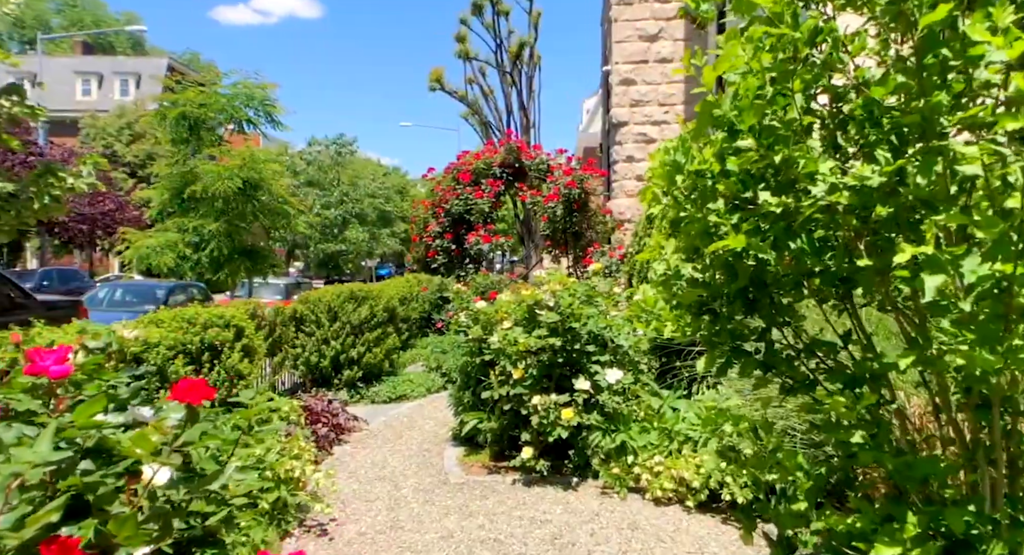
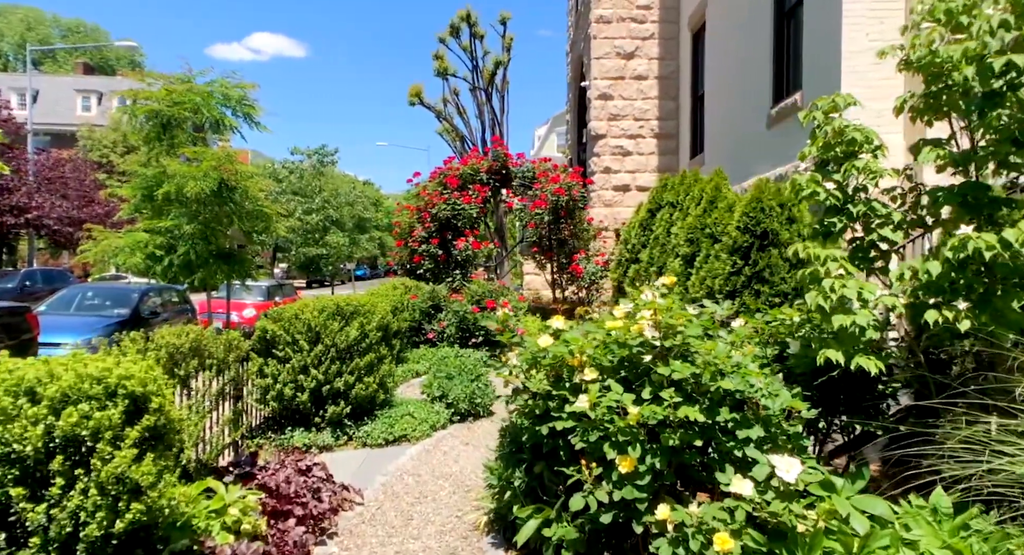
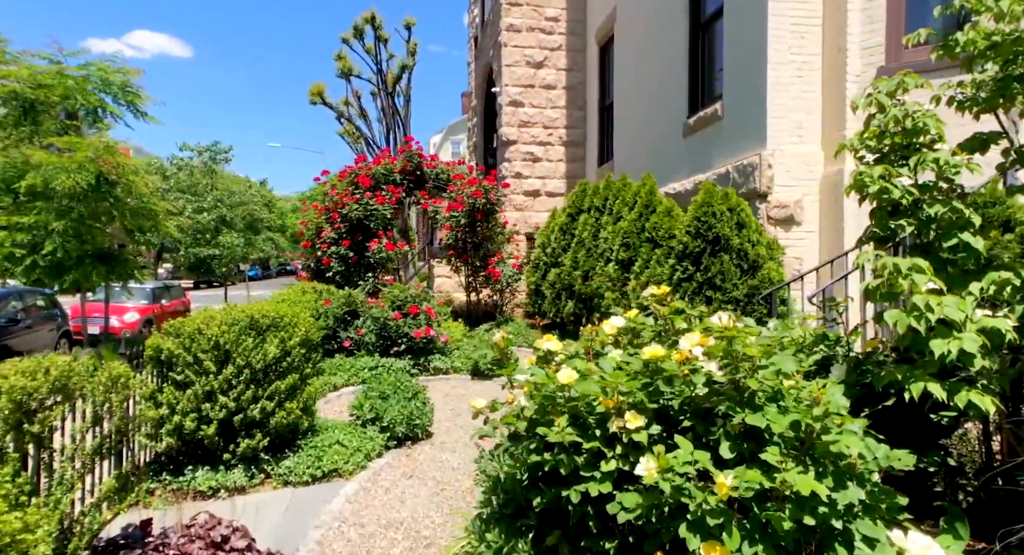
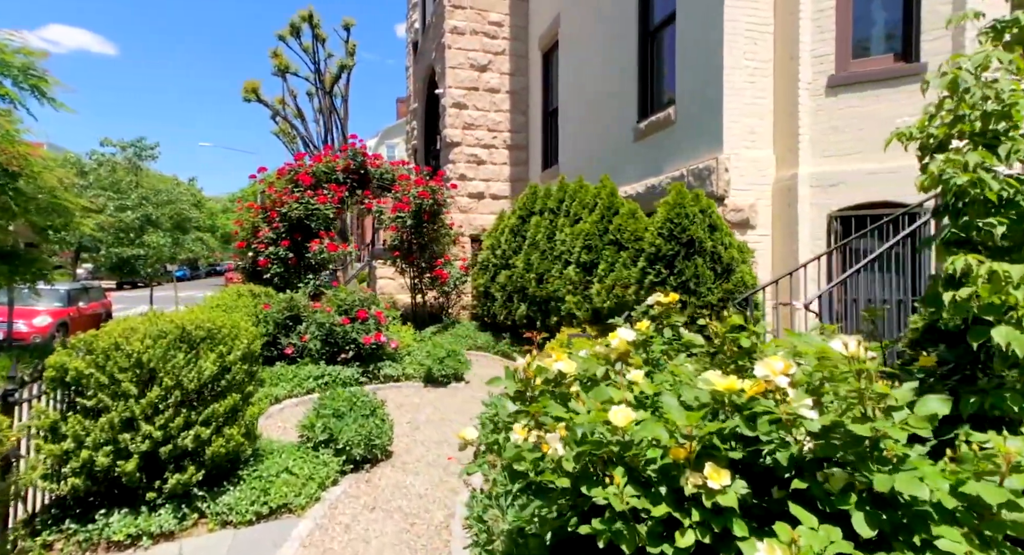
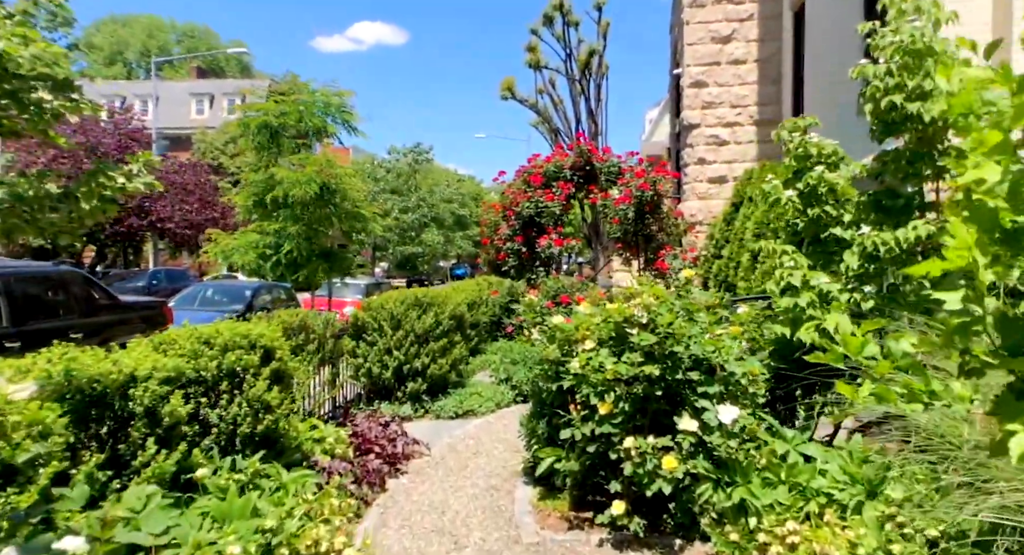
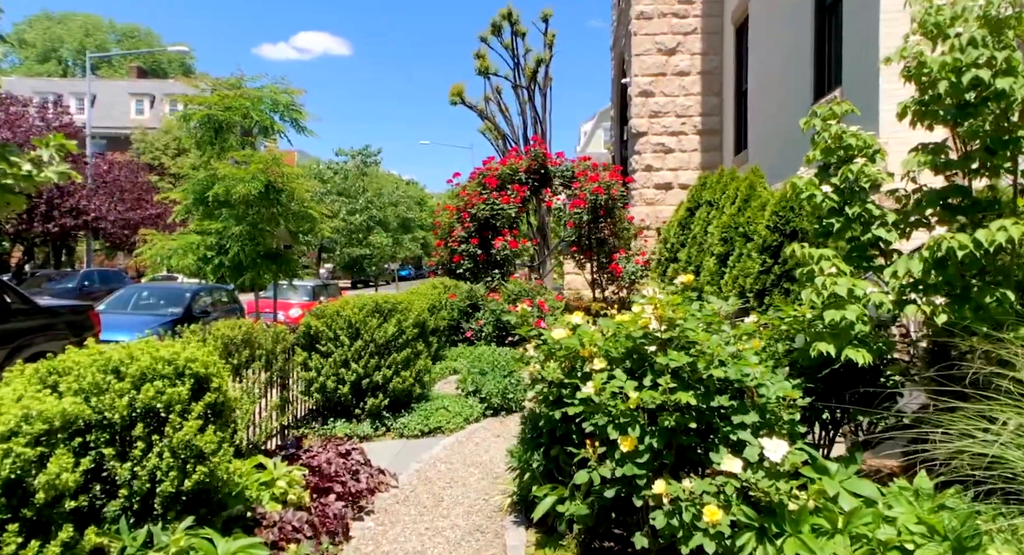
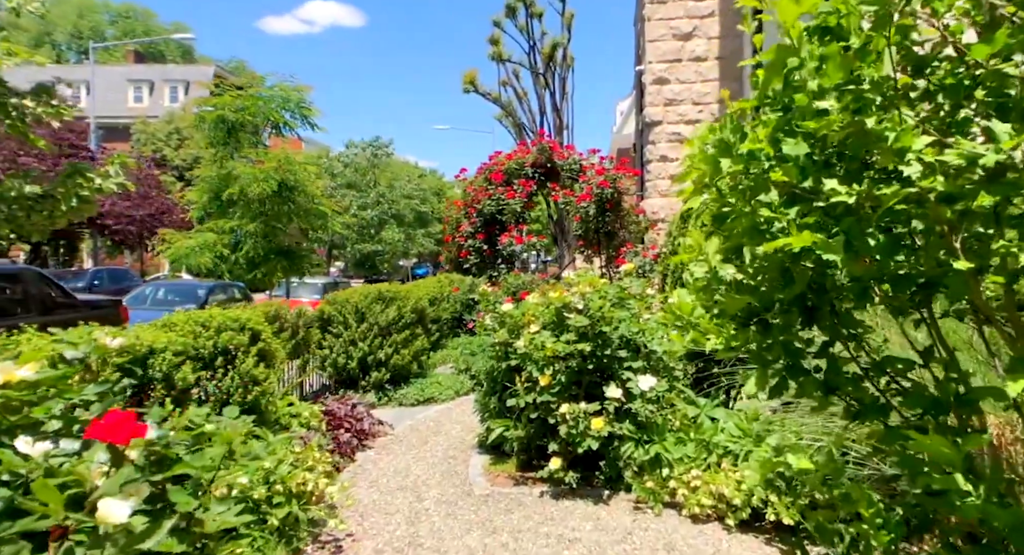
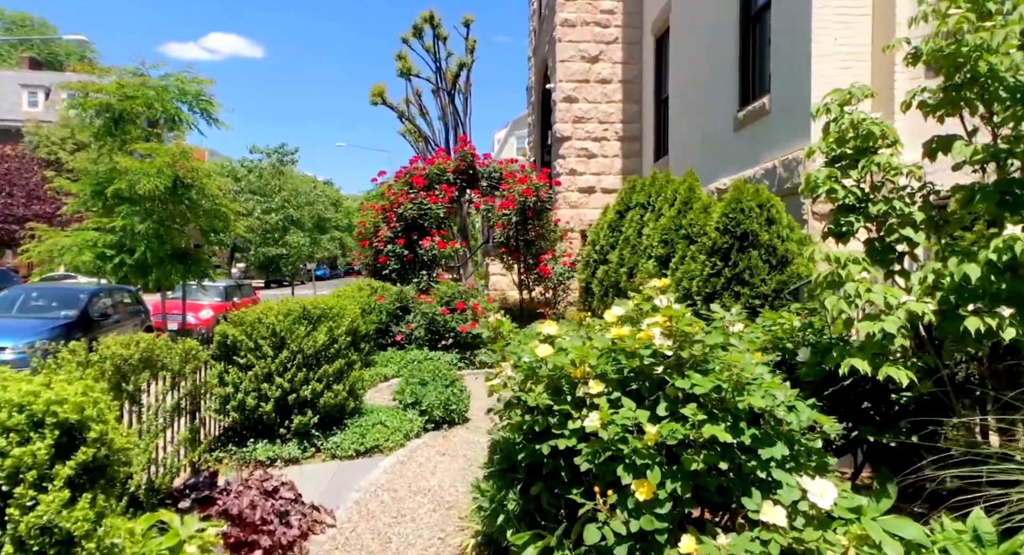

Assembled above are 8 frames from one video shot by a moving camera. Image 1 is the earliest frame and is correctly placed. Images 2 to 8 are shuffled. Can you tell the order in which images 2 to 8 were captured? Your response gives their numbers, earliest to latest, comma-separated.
7, 5, 6, 2, 8, 3, 4
